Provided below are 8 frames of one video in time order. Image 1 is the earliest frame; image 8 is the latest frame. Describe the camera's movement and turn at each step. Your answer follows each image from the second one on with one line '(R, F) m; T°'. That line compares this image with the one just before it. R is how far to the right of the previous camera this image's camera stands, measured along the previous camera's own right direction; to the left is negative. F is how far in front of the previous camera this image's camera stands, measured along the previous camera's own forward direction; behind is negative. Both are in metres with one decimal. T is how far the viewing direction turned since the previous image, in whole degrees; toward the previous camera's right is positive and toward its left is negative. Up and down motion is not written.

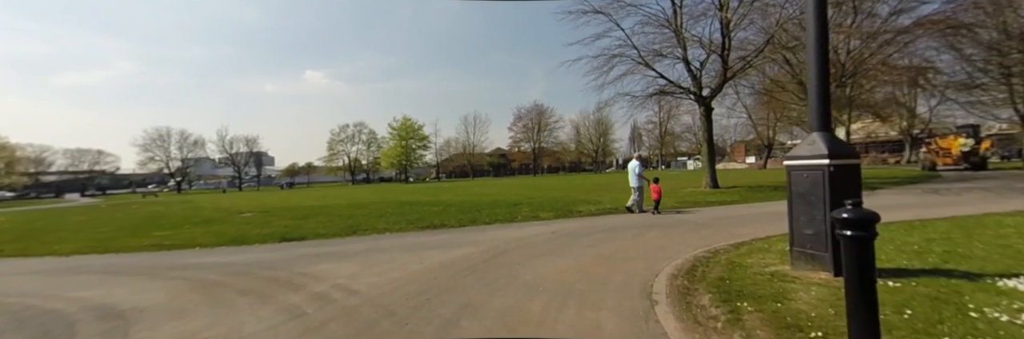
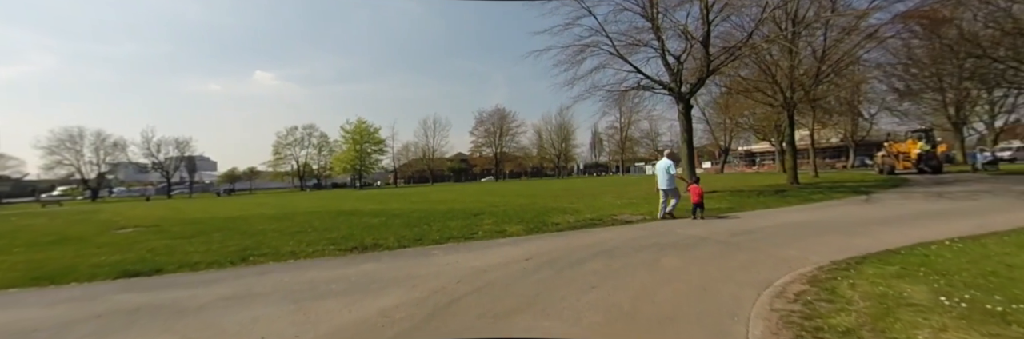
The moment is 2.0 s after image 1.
(+0.1, +3.0) m; +5°
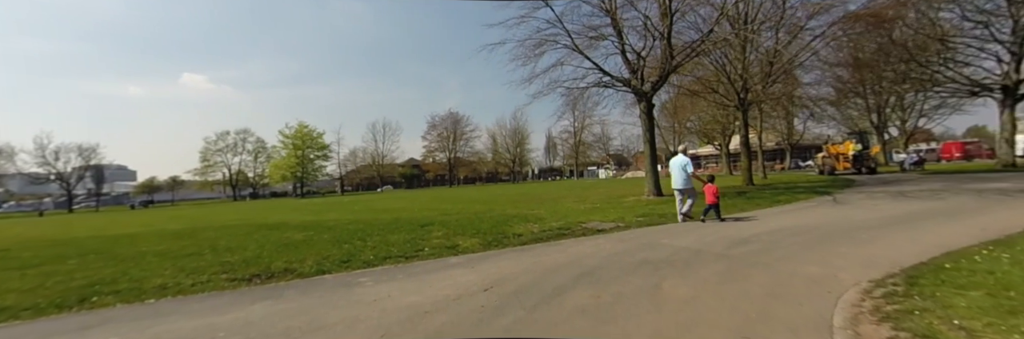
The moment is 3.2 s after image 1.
(0.0, +1.8) m; +6°
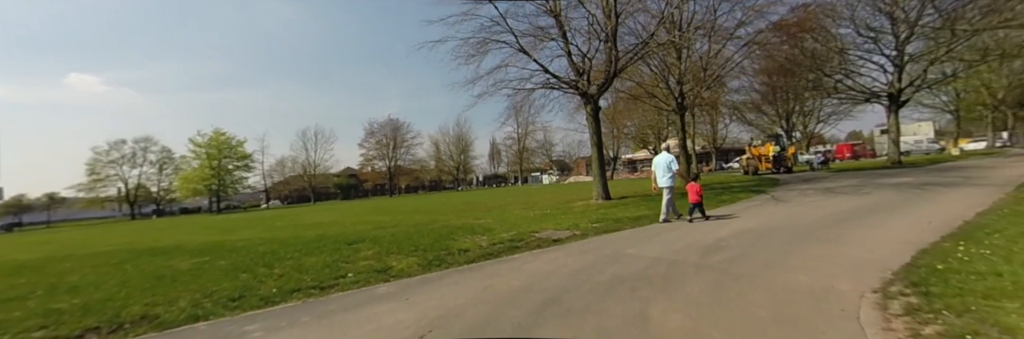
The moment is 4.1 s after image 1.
(0.0, +1.3) m; +8°
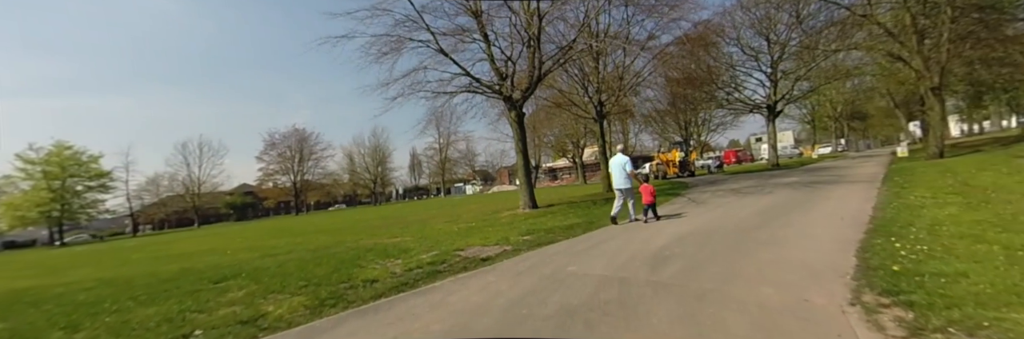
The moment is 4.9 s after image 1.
(+0.1, +1.3) m; +11°
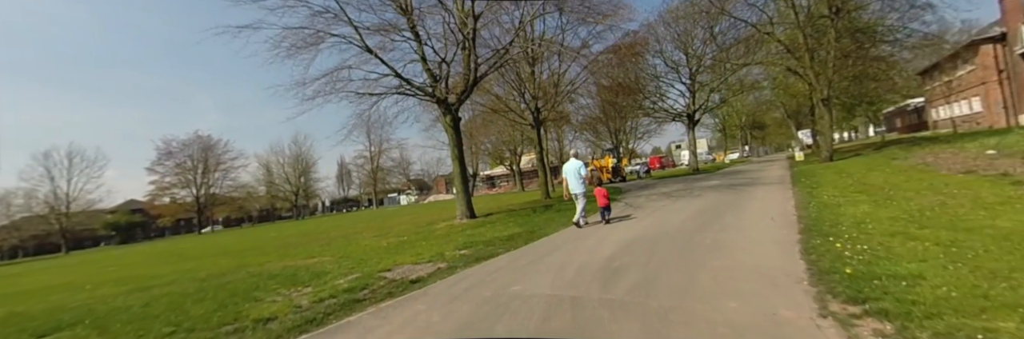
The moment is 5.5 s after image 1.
(+0.1, +0.8) m; +9°
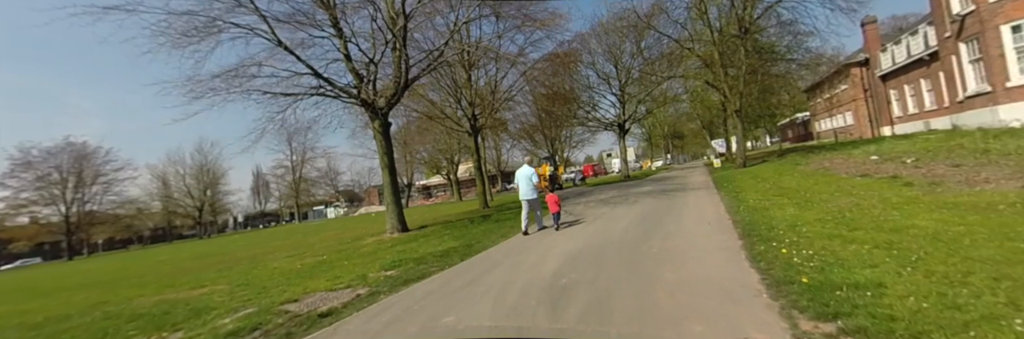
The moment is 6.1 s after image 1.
(+0.1, +0.8) m; +9°
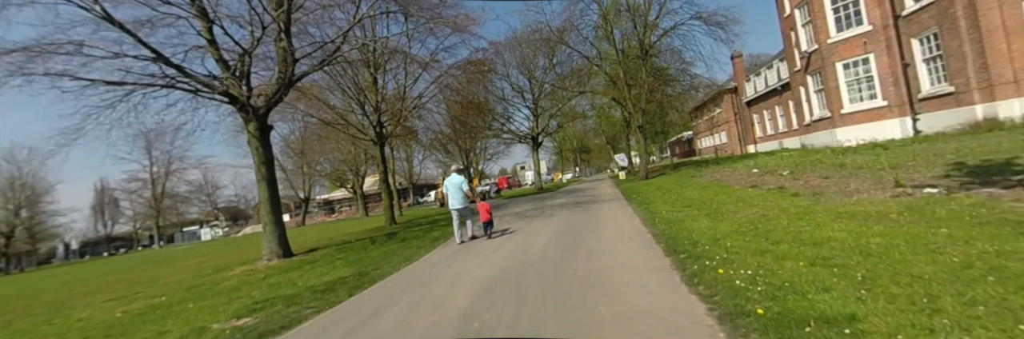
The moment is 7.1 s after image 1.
(+0.2, +1.3) m; +12°
